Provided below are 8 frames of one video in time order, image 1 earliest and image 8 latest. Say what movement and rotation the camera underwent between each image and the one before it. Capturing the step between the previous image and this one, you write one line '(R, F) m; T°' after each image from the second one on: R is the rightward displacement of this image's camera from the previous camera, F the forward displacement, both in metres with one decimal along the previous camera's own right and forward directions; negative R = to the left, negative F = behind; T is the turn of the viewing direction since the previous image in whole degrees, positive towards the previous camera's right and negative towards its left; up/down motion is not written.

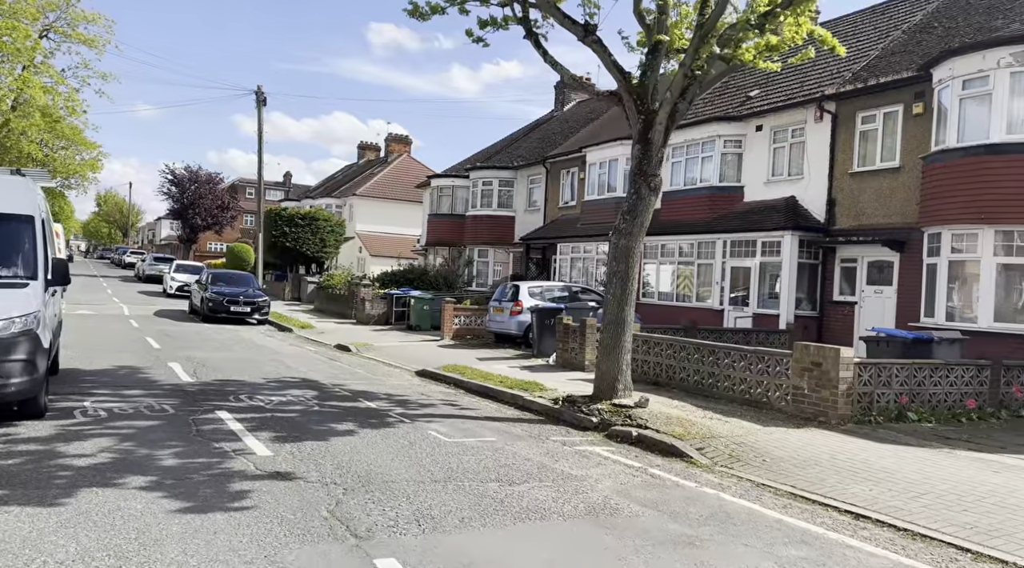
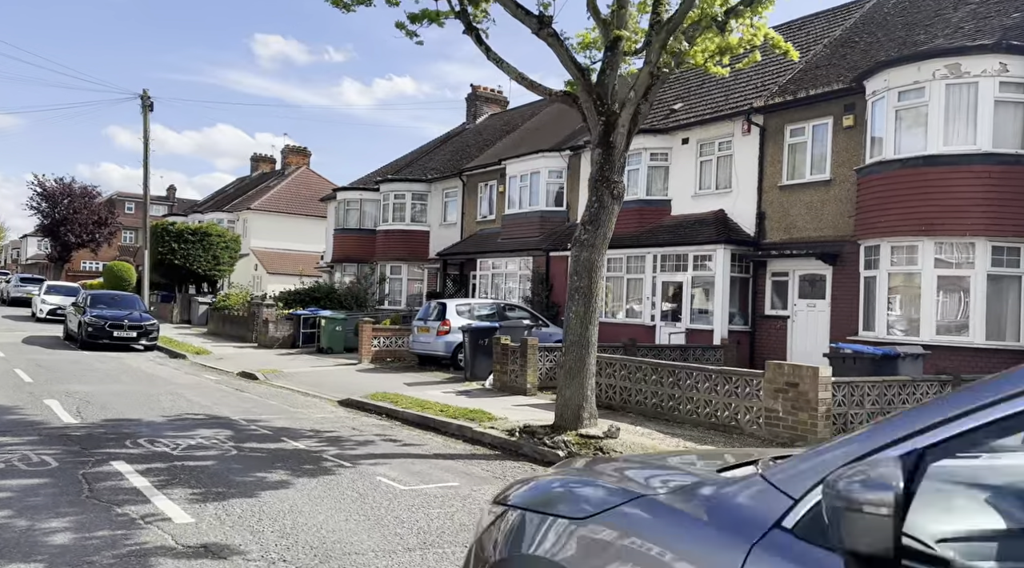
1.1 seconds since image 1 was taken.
(-0.6, +1.0) m; +7°
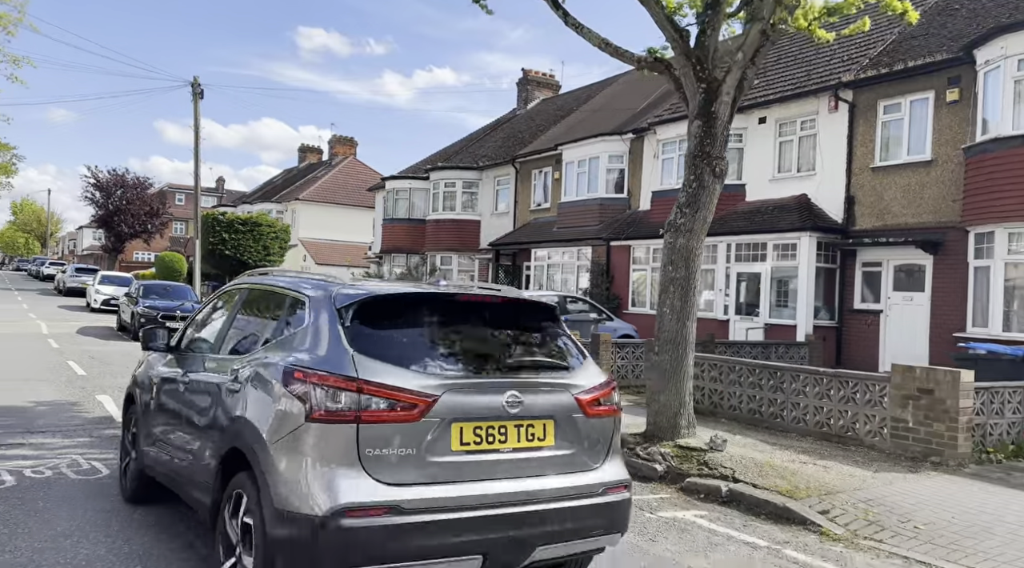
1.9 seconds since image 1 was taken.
(-0.4, +0.9) m; -3°
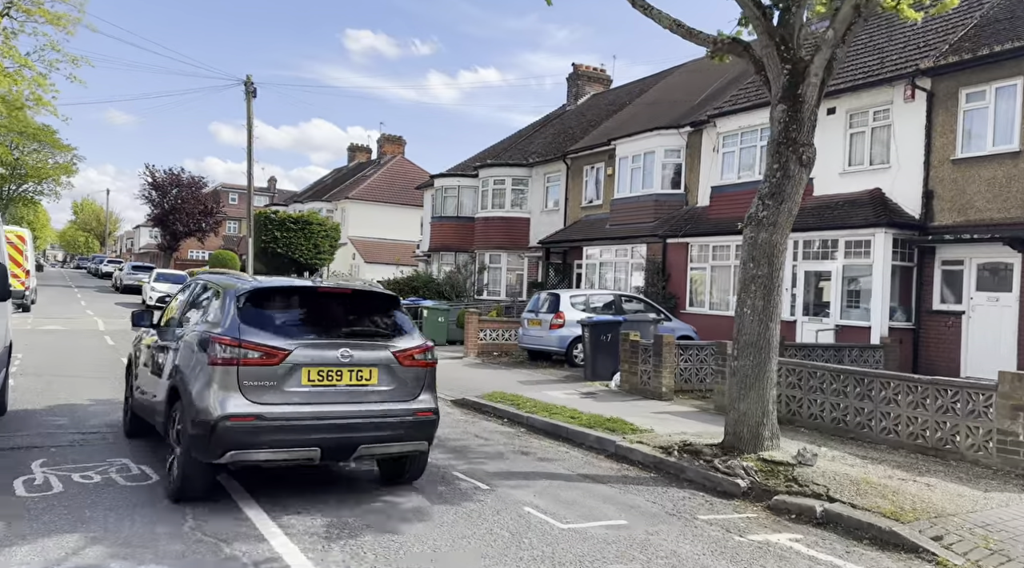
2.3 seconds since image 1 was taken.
(-0.2, +0.5) m; -3°
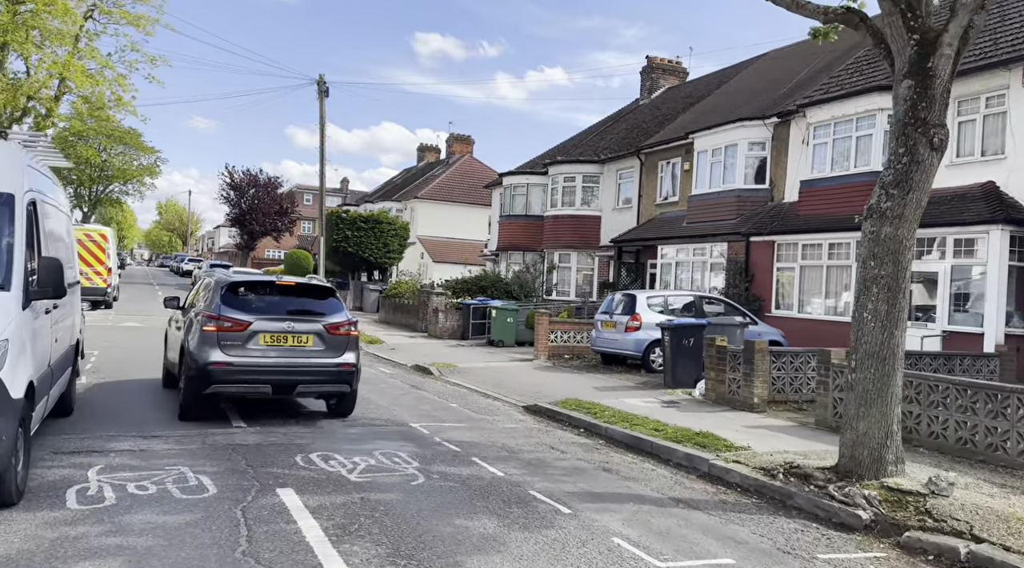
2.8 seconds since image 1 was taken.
(-0.1, +0.7) m; -5°
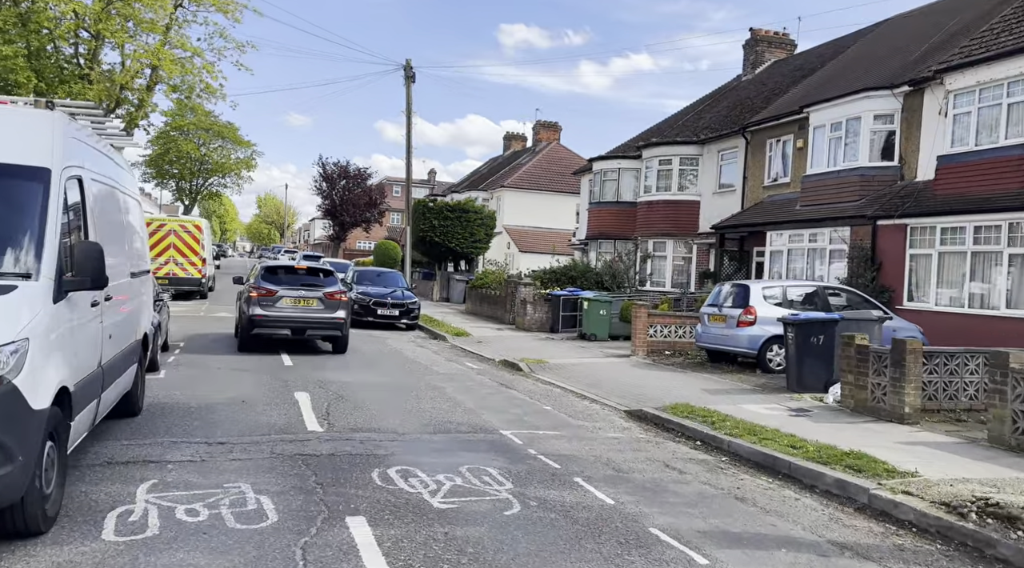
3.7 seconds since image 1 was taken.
(-0.2, +1.2) m; -6°
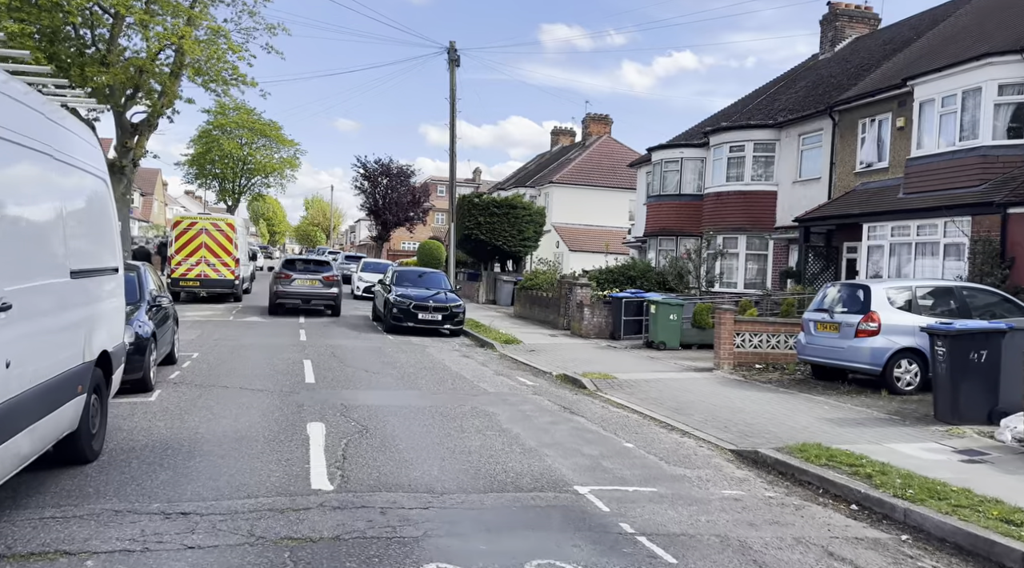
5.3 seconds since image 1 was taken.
(-0.3, +2.3) m; -3°
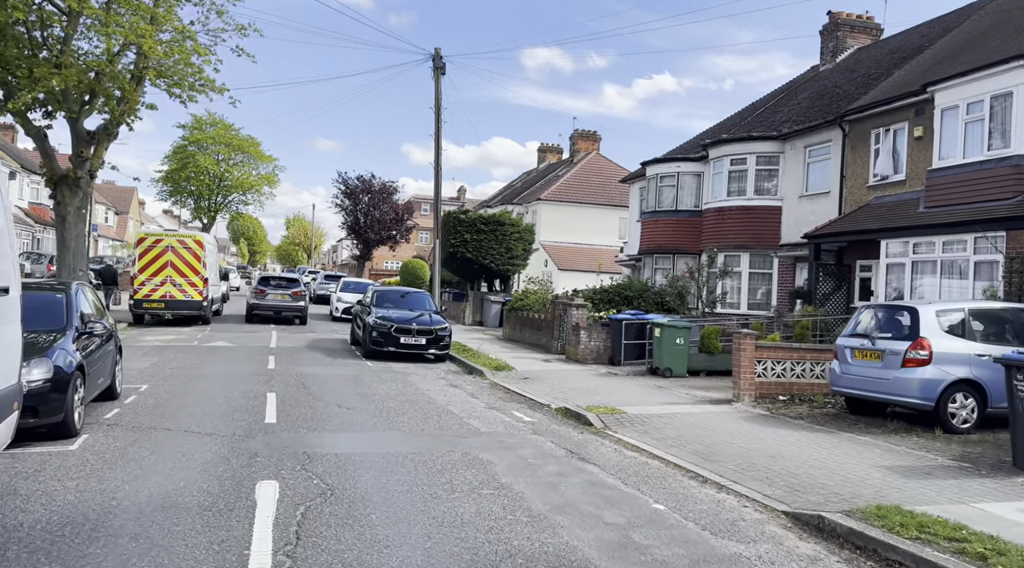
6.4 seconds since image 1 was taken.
(-0.1, +1.5) m; +1°
